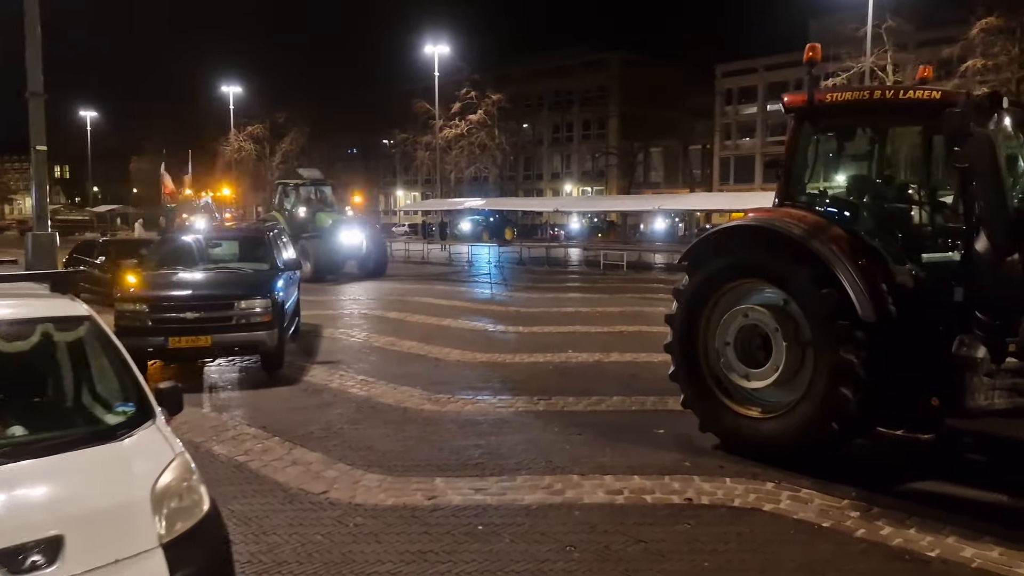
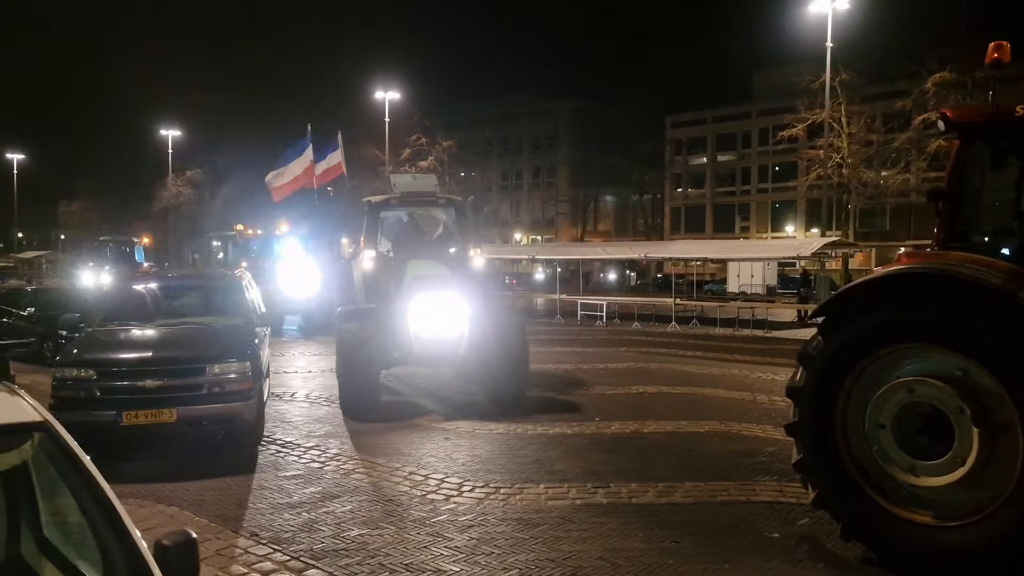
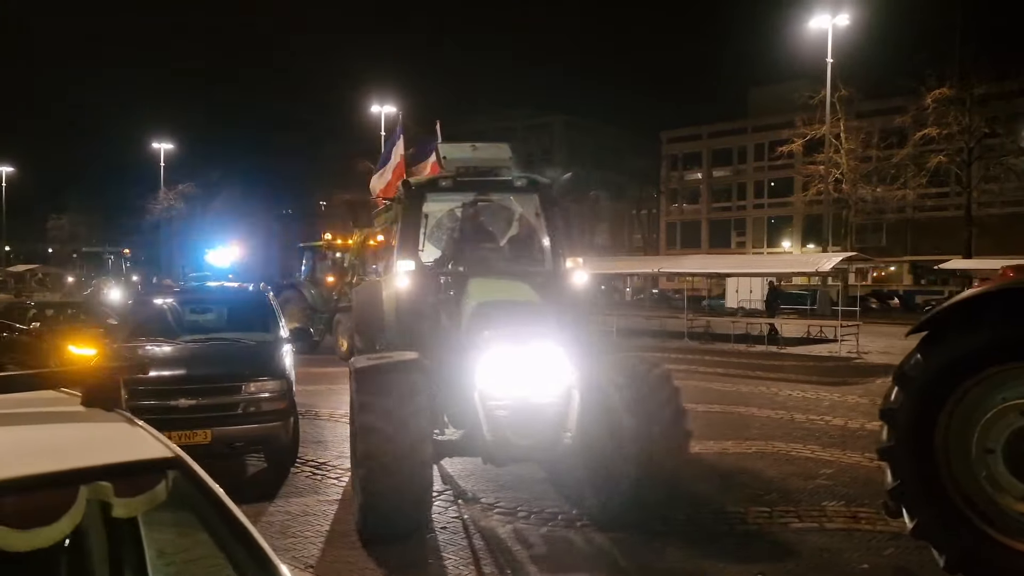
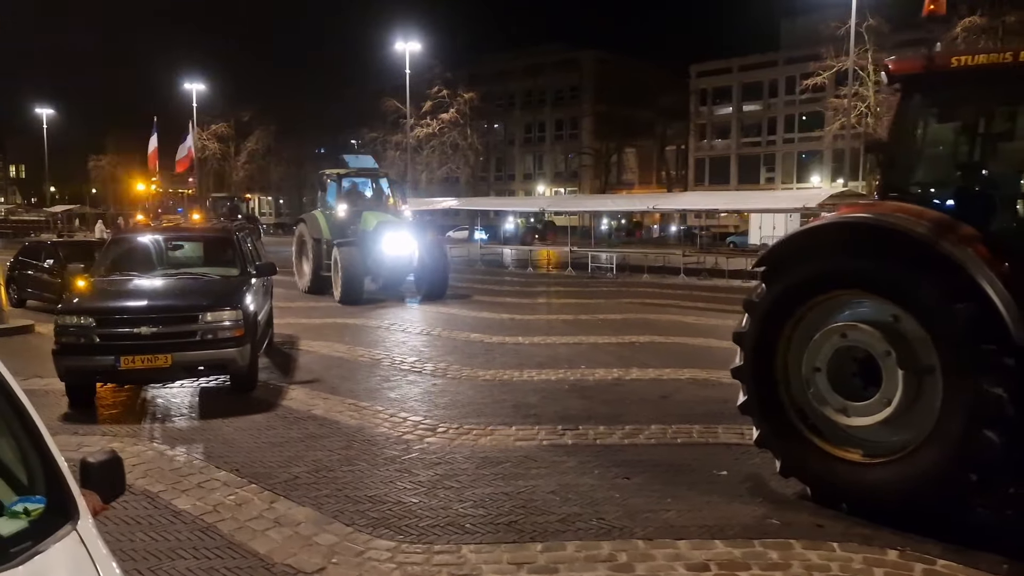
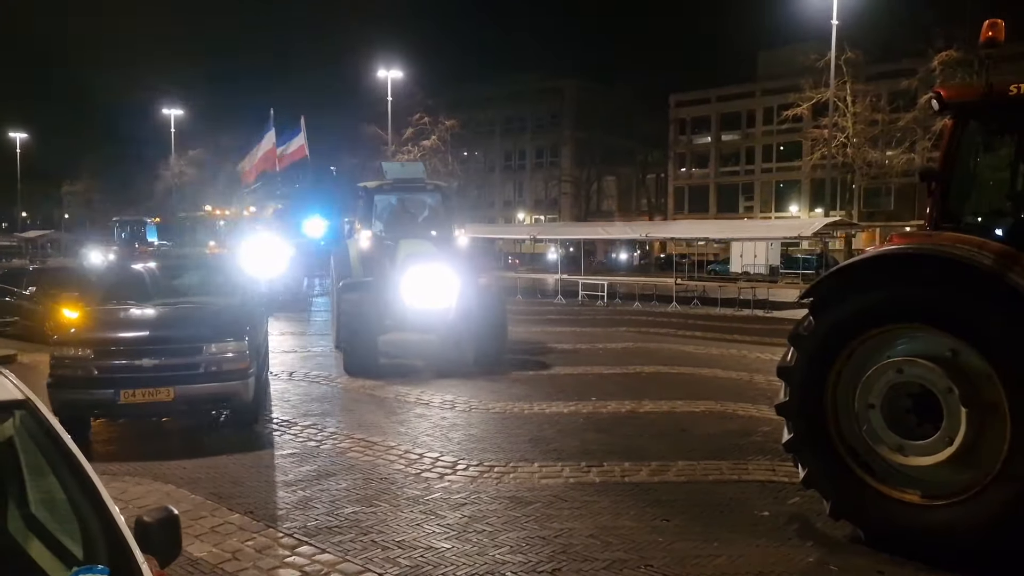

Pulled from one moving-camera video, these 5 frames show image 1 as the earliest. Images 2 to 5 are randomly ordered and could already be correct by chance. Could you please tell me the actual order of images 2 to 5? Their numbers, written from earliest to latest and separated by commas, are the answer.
4, 5, 2, 3
